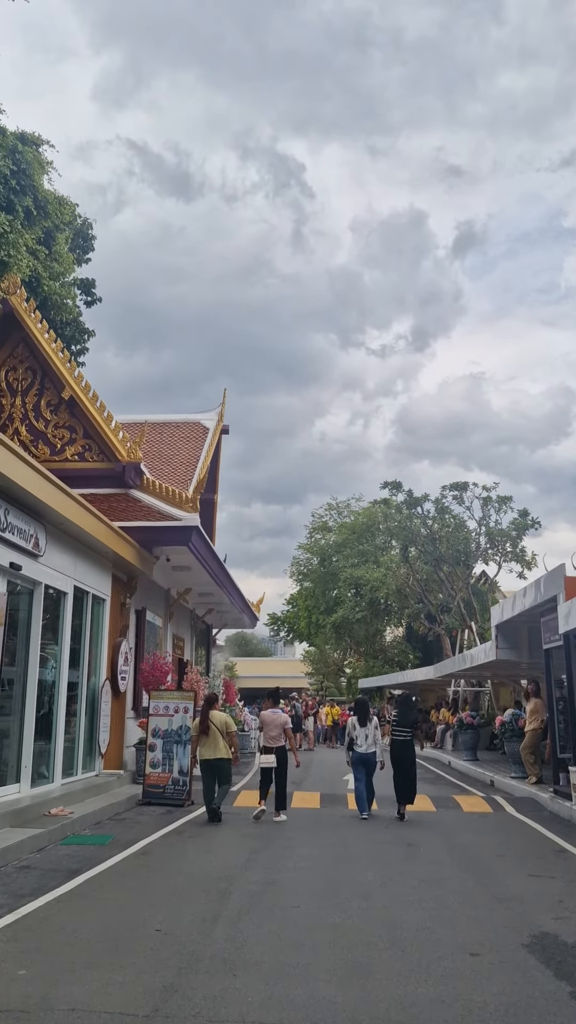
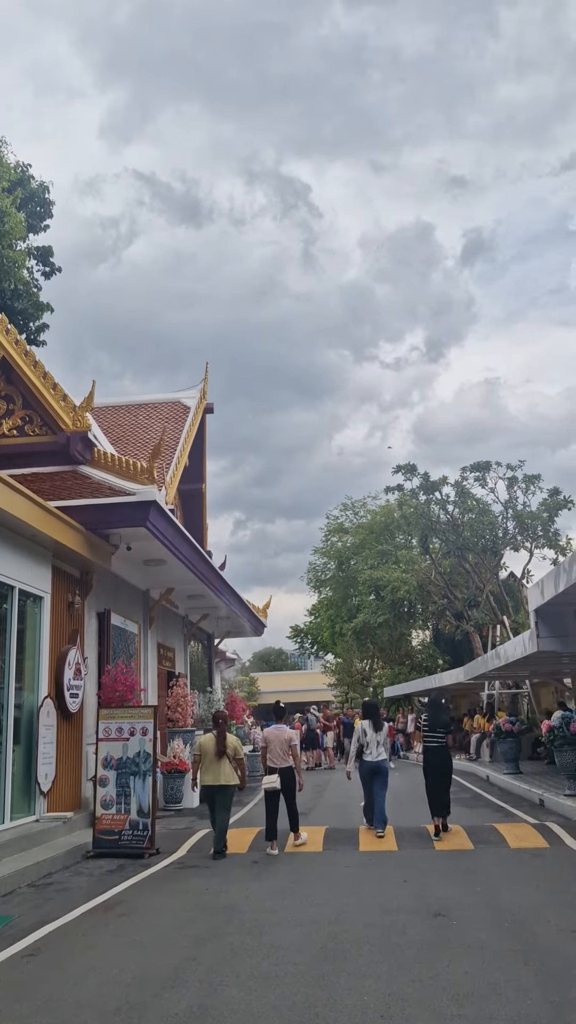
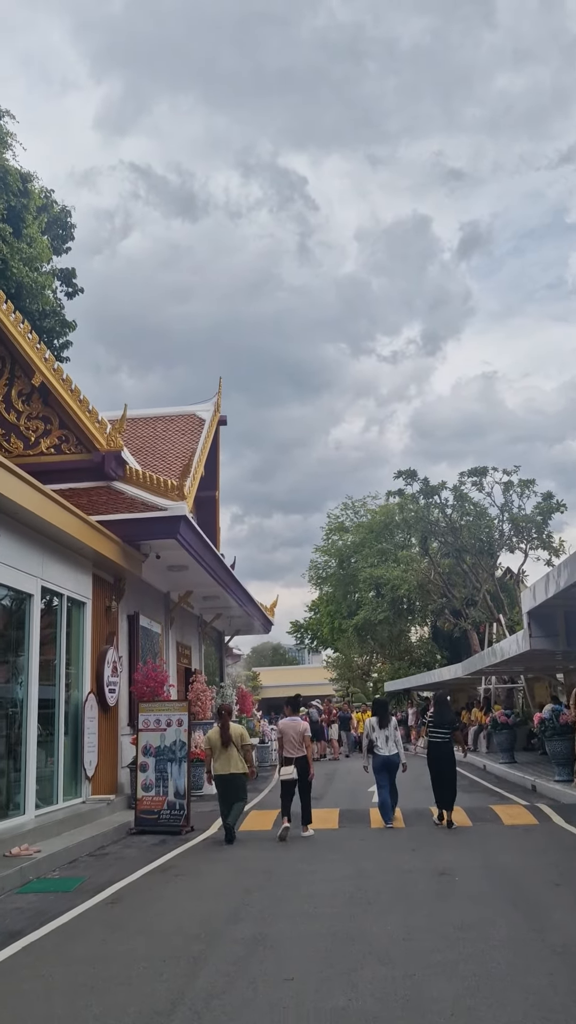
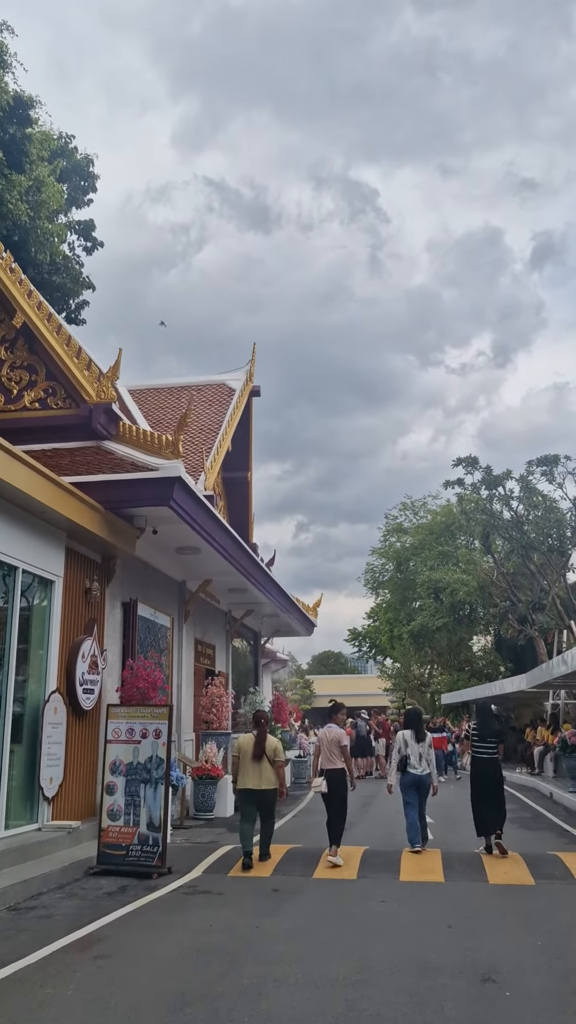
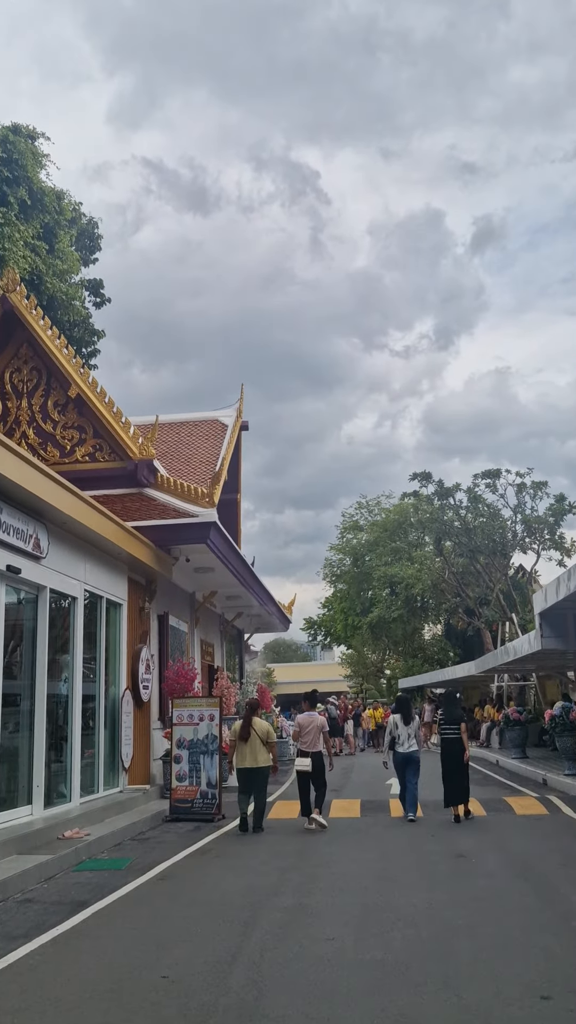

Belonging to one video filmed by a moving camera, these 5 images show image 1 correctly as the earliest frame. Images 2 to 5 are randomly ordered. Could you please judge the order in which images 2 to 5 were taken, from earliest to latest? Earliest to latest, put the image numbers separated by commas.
5, 3, 2, 4
